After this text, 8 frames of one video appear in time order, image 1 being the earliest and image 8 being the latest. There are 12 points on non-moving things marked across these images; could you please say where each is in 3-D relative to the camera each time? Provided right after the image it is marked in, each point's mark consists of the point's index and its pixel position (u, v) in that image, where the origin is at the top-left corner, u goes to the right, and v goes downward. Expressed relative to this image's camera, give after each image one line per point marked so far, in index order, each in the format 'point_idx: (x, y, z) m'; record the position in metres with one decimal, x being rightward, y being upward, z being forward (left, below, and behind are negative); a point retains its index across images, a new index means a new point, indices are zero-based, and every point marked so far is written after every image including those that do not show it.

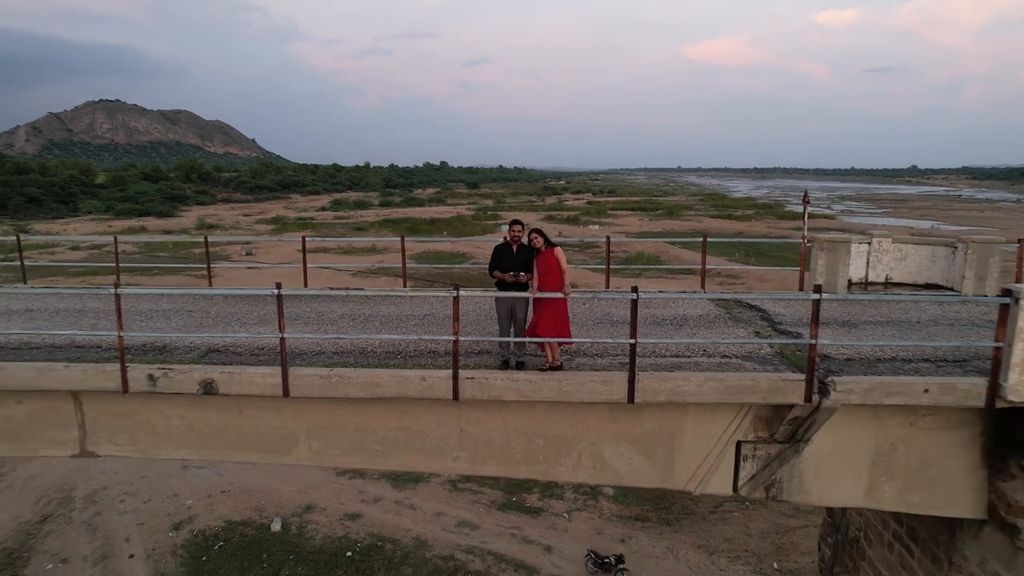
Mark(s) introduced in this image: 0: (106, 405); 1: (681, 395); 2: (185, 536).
0: (-2.9, -0.8, +4.5) m
1: (+1.1, -0.7, +4.2) m
2: (-7.4, -5.6, +14.9) m
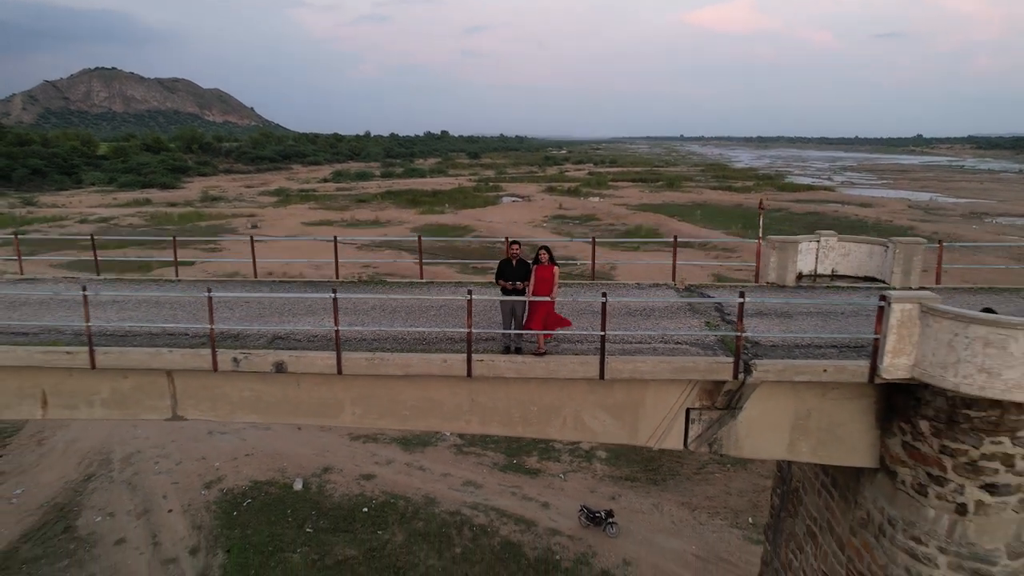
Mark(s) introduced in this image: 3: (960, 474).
0: (-2.9, -0.8, +5.8) m
1: (+1.1, -0.7, +5.6) m
2: (-7.4, -5.1, +16.4) m
3: (+3.5, -1.5, +5.2) m
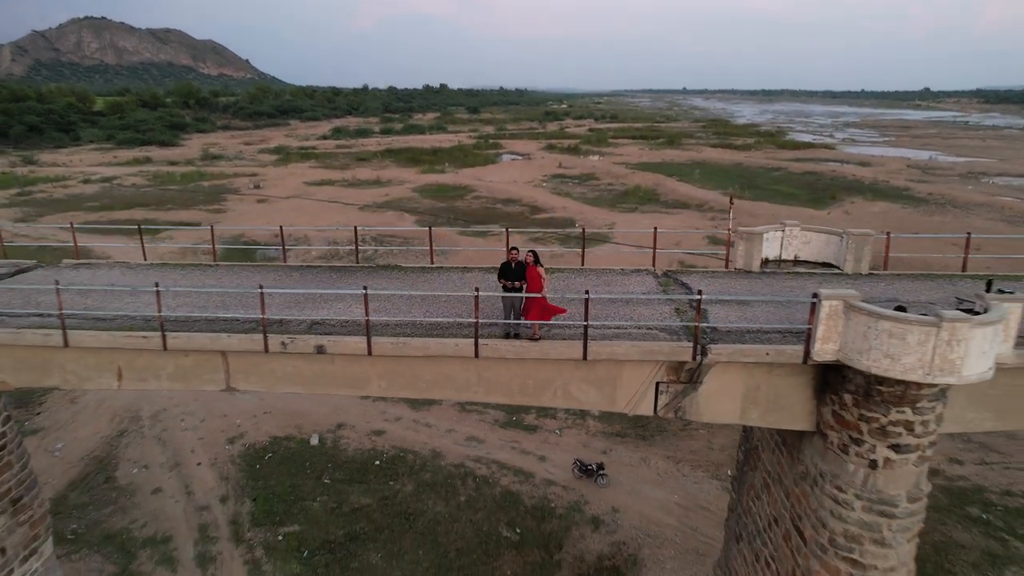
0: (-2.9, -0.7, +7.0) m
1: (+1.1, -0.7, +6.7) m
2: (-7.4, -4.3, +17.9) m
3: (+3.5, -1.4, +6.5) m
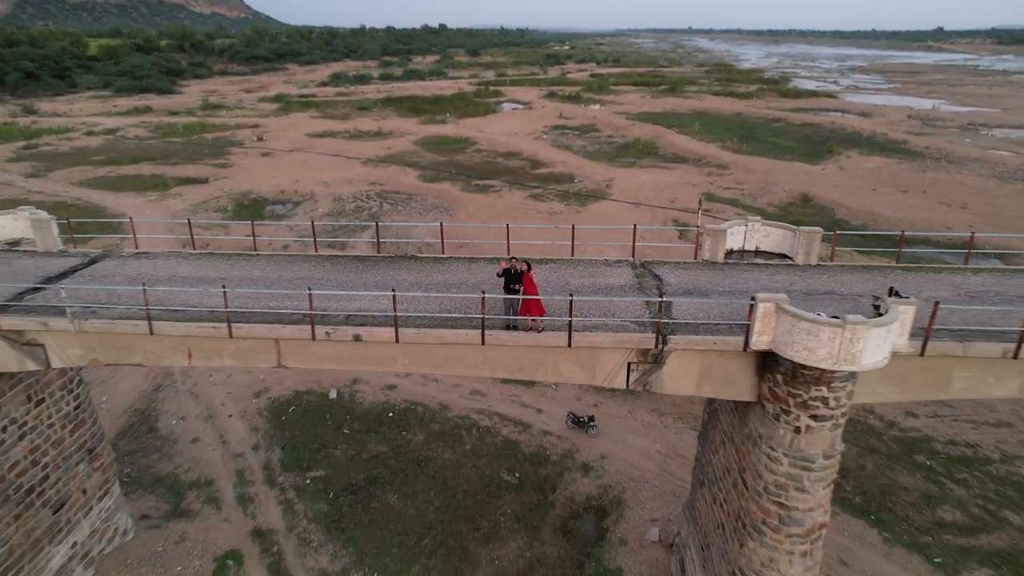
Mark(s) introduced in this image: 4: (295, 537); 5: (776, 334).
0: (-2.9, -0.7, +8.7) m
1: (+1.1, -0.7, +8.4) m
2: (-7.4, -3.4, +19.8) m
3: (+3.5, -1.5, +8.2) m
4: (-4.9, -5.5, +14.7) m
5: (+3.1, -0.6, +7.9) m
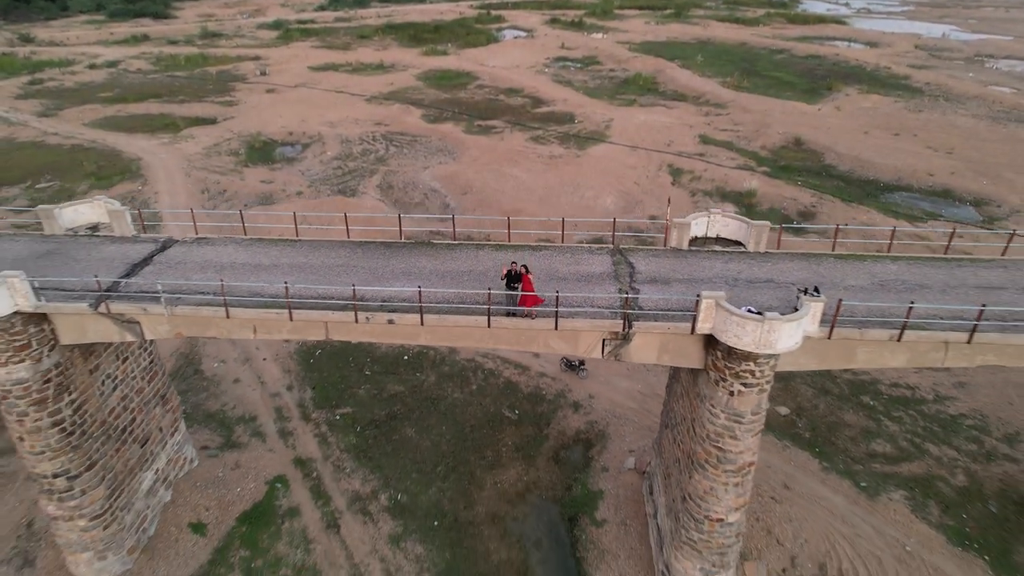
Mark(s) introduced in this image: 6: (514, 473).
0: (-2.9, -0.6, +11.0) m
1: (+1.1, -0.6, +10.7) m
2: (-7.4, -2.0, +22.4) m
3: (+3.5, -1.4, +10.6) m
4: (-4.8, -4.7, +17.6) m
5: (+3.1, -0.5, +10.2) m
6: (+0.1, -4.9, +17.5) m
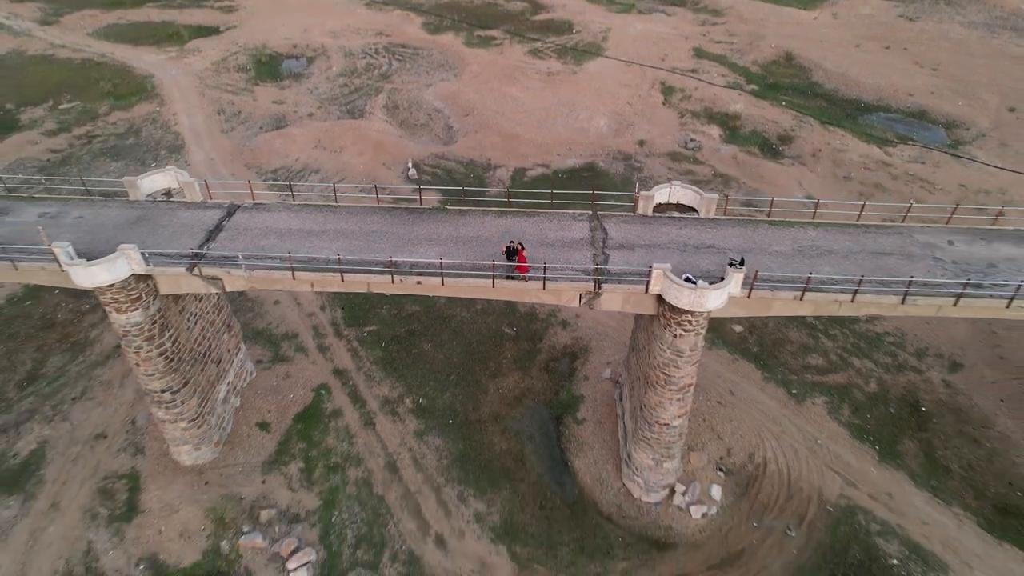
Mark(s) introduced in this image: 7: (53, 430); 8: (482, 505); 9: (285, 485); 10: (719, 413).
0: (-2.9, +0.1, +14.3) m
1: (+1.0, 0.0, +14.1) m
2: (-7.4, +0.7, +25.8) m
3: (+3.5, -0.8, +14.1) m
4: (-4.9, -2.8, +21.5) m
5: (+3.1, 0.0, +13.6) m
6: (0.0, -3.0, +21.5) m
7: (-13.5, -4.2, +19.5) m
8: (-0.8, -5.9, +18.1) m
9: (-6.2, -5.4, +18.1) m
10: (+6.2, -3.8, +19.8) m
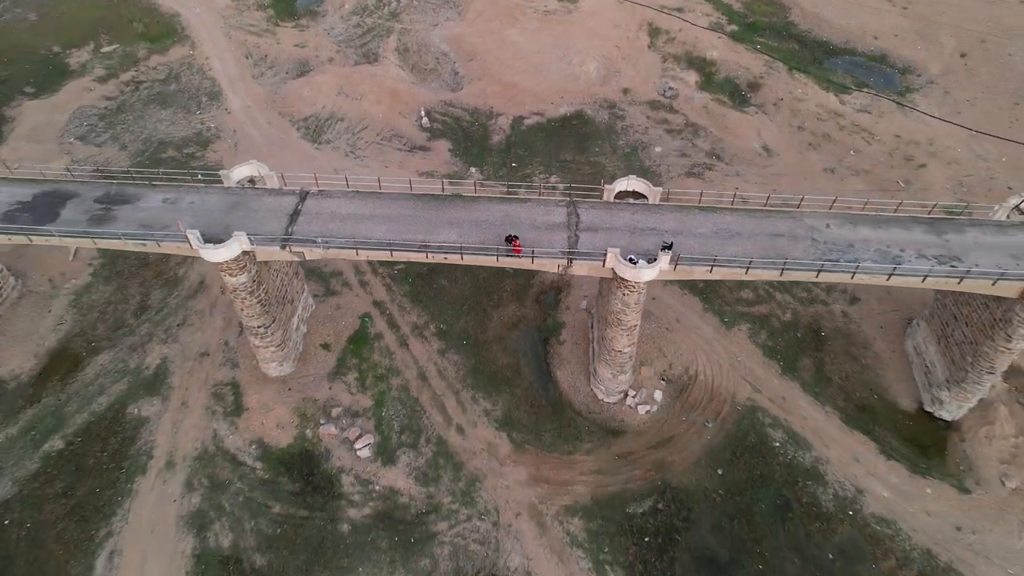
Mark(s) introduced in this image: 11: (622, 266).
0: (-3.0, +1.0, +20.3) m
1: (+1.0, +0.8, +20.0) m
2: (-7.5, +3.4, +31.5) m
3: (+3.4, 0.0, +20.2) m
4: (-4.9, -0.7, +27.9) m
5: (+3.1, +0.7, +19.5) m
6: (0.0, -0.9, +27.9) m
7: (-13.5, -2.4, +26.1) m
8: (-0.9, -4.4, +25.0) m
9: (-6.3, -3.9, +24.9) m
10: (+6.2, -2.0, +26.3) m
11: (+3.2, +0.6, +19.2) m
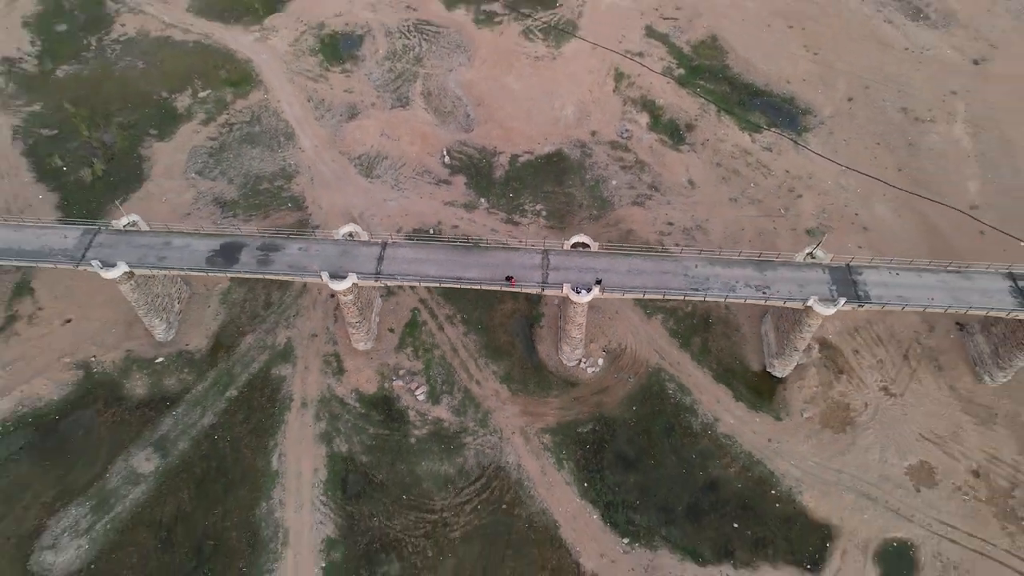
0: (-3.1, +0.1, +34.8) m
1: (+0.9, 0.0, +34.5) m
2: (-7.6, +3.6, +45.7) m
3: (+3.3, -0.8, +34.7) m
4: (-5.1, -0.9, +42.5) m
5: (+2.9, -0.1, +34.0) m
6: (-0.2, -1.1, +42.5) m
7: (-13.7, -2.7, +40.9) m
8: (-1.0, -4.8, +39.9) m
9: (-6.4, -4.3, +39.8) m
10: (+6.0, -2.2, +41.1) m
11: (+3.0, -0.3, +33.8) m
